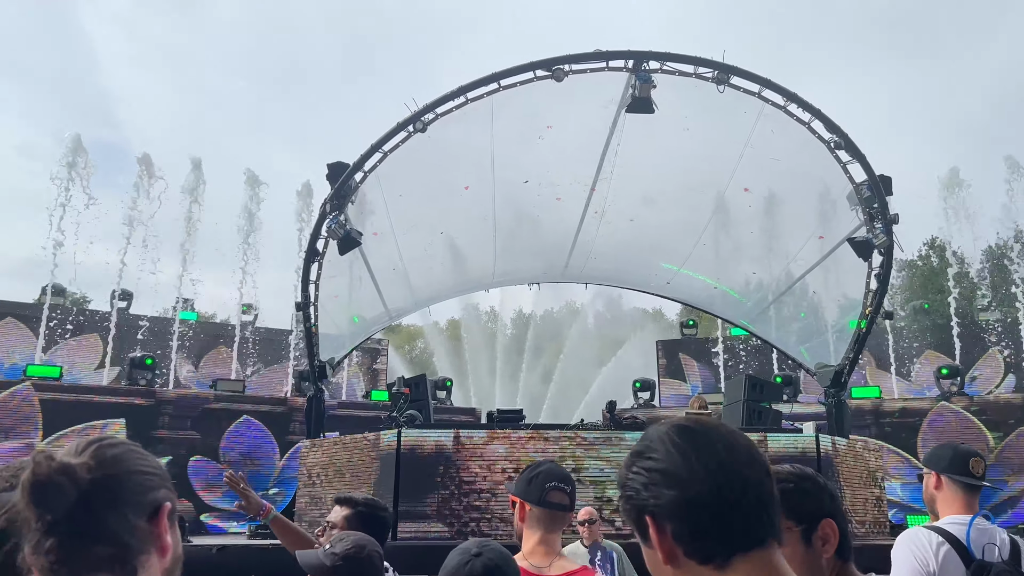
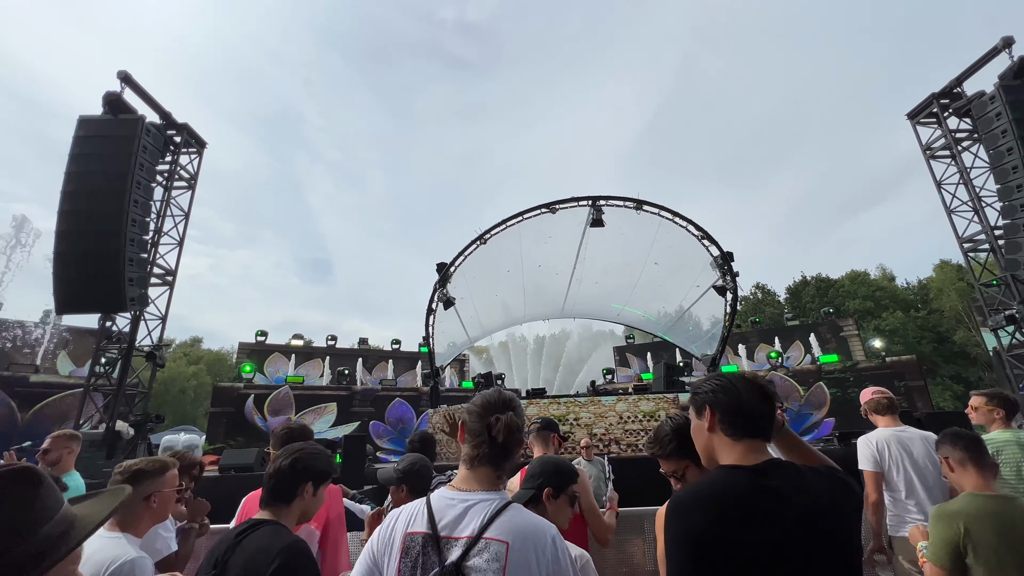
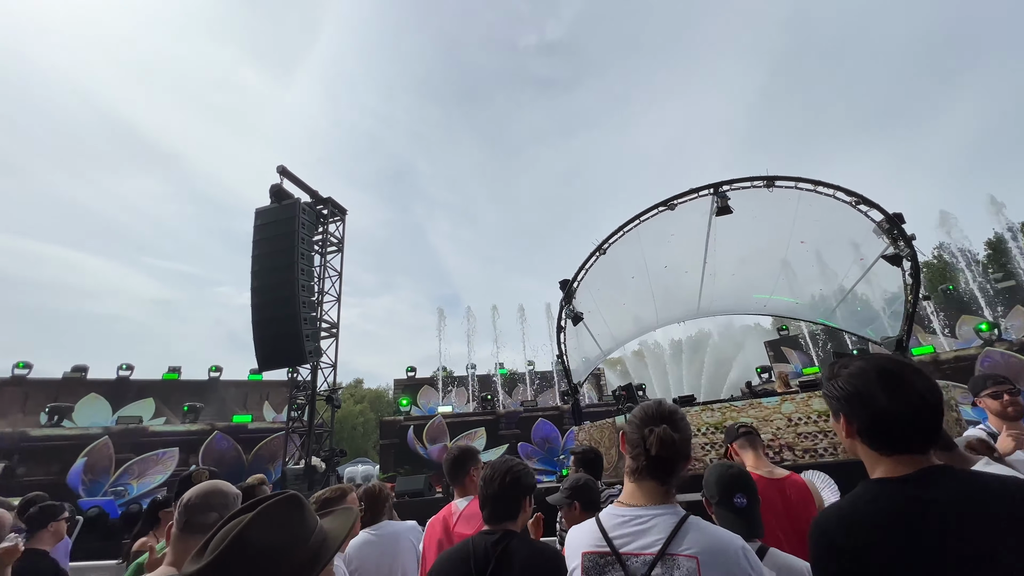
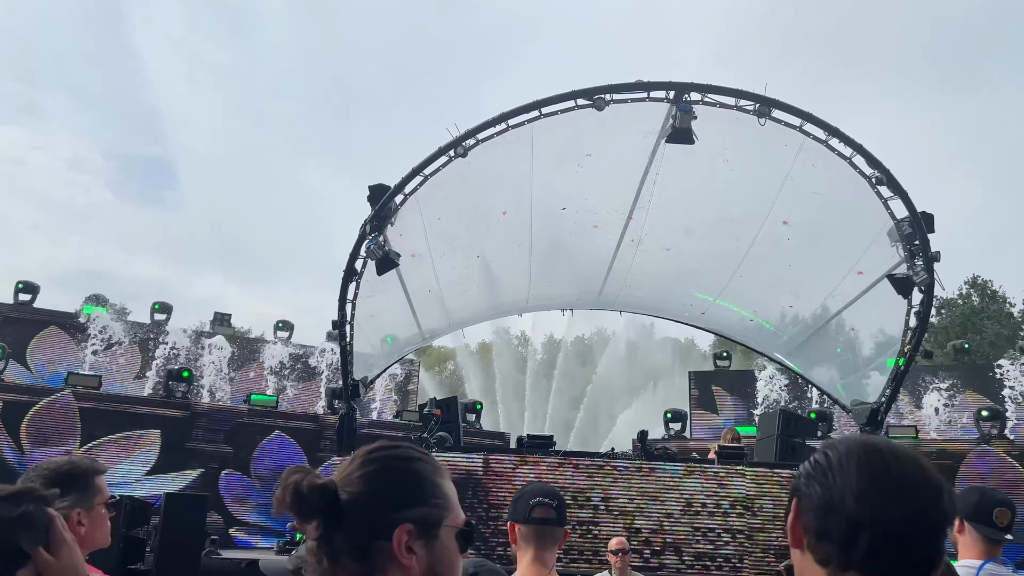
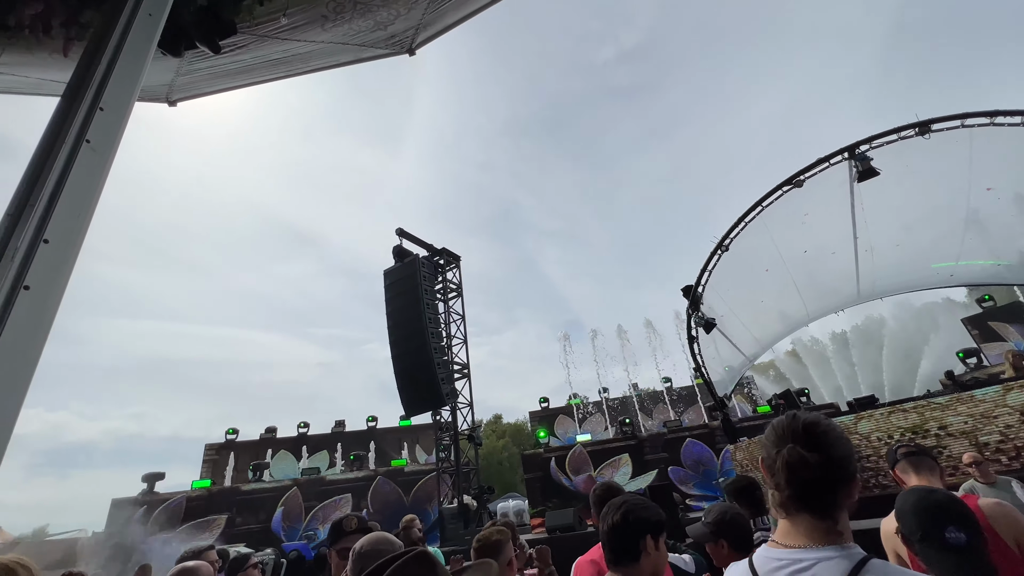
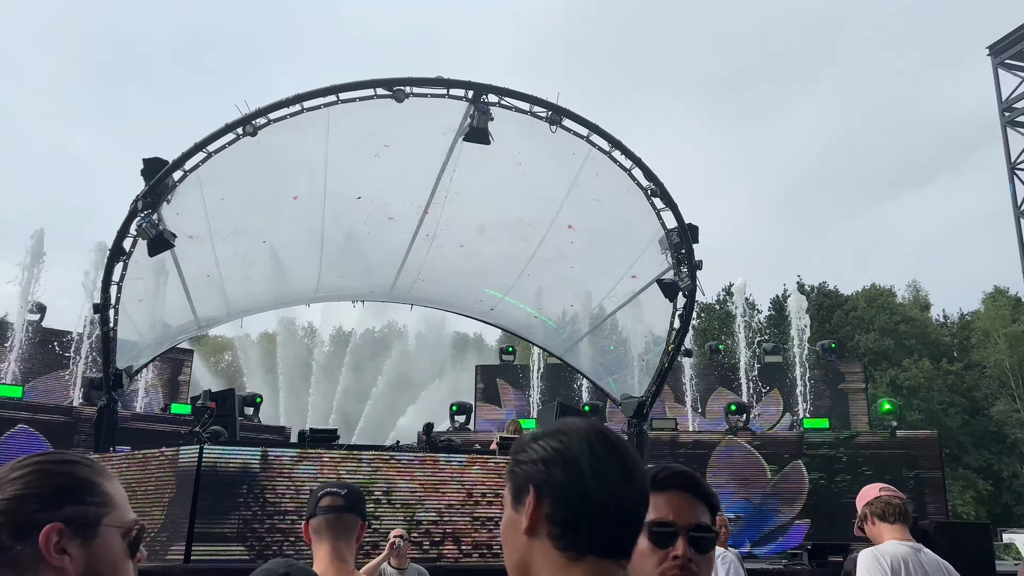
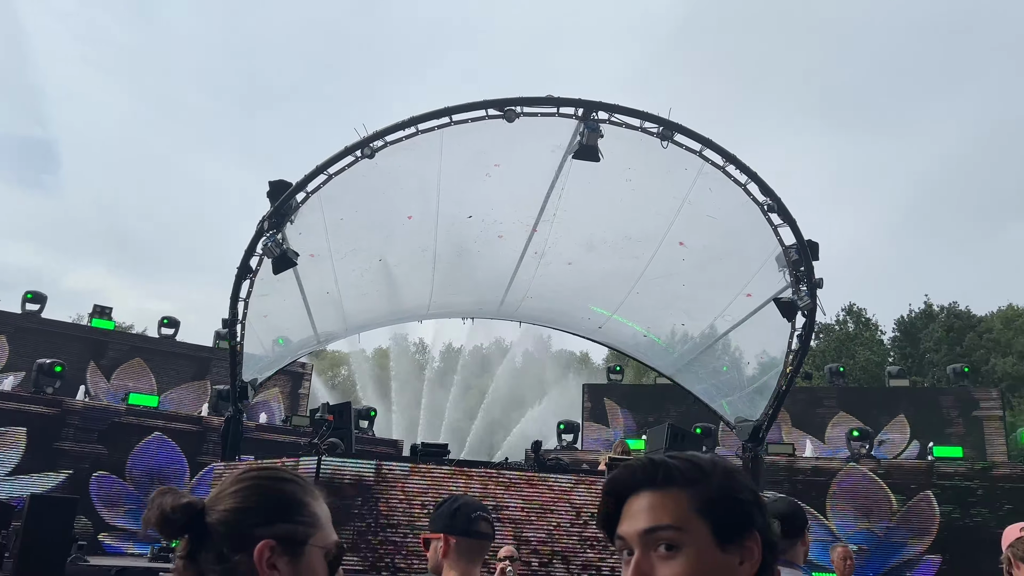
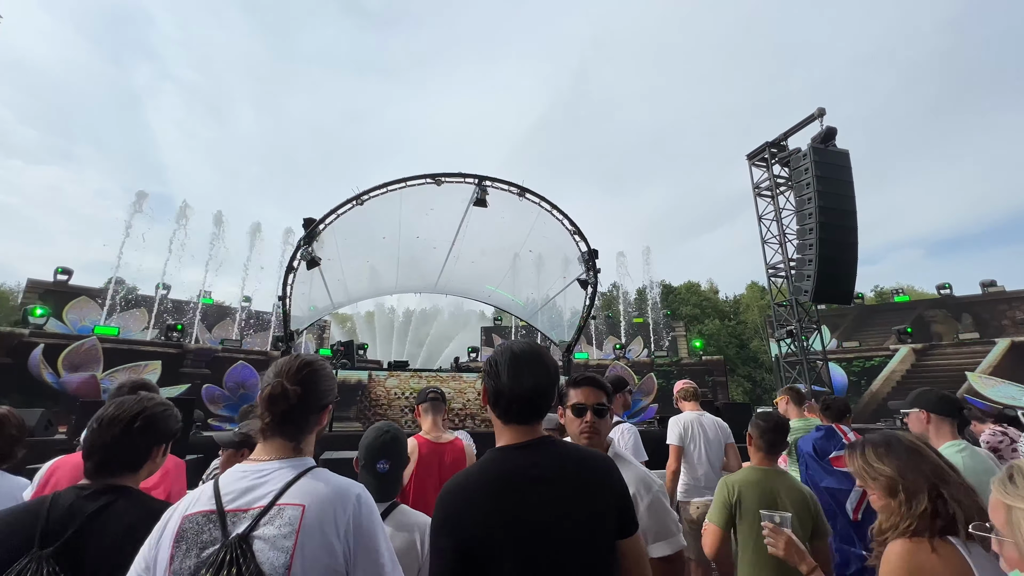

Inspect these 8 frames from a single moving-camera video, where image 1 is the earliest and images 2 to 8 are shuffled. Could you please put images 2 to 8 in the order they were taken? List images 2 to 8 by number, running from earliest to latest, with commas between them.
4, 7, 6, 8, 2, 3, 5
